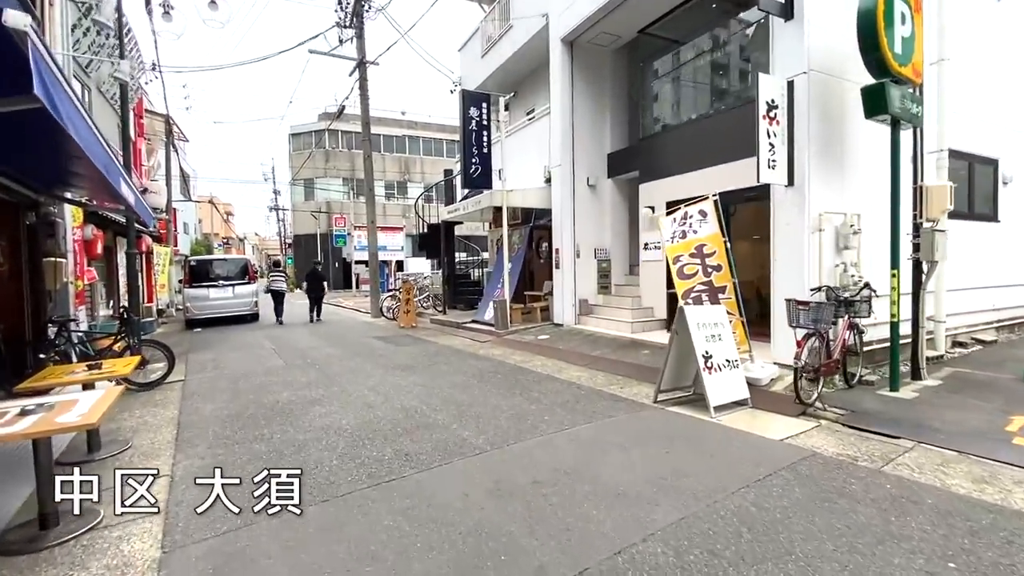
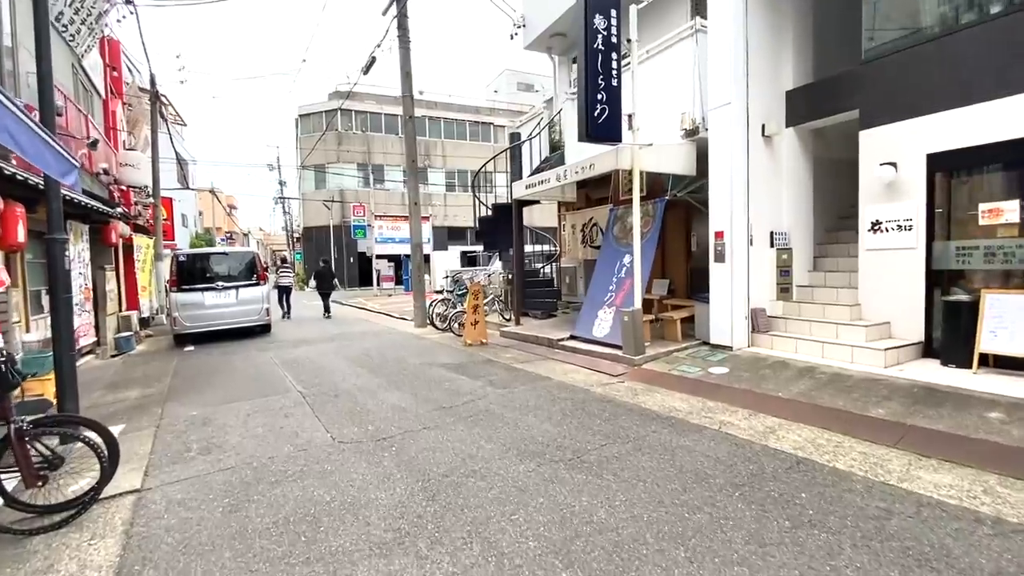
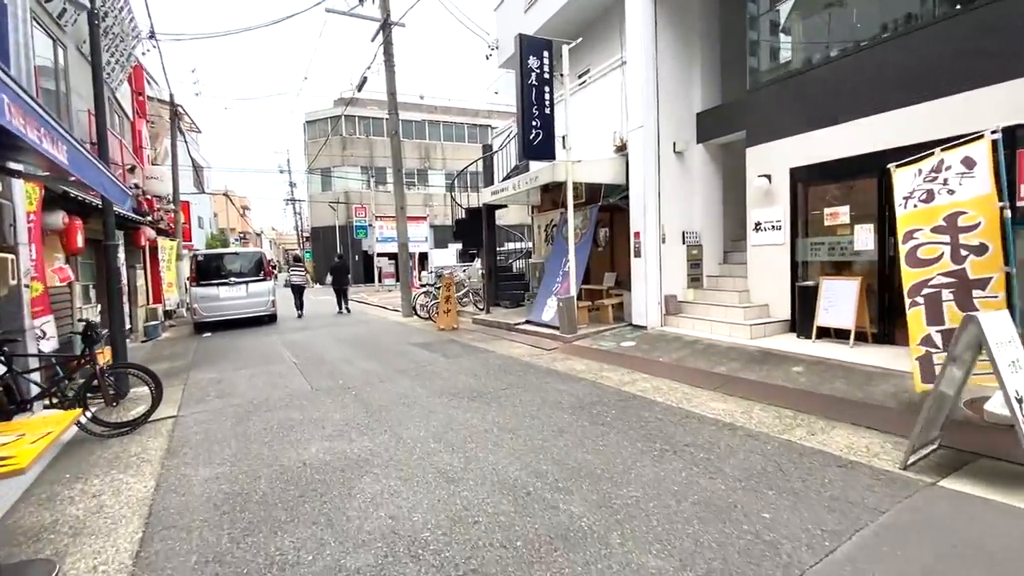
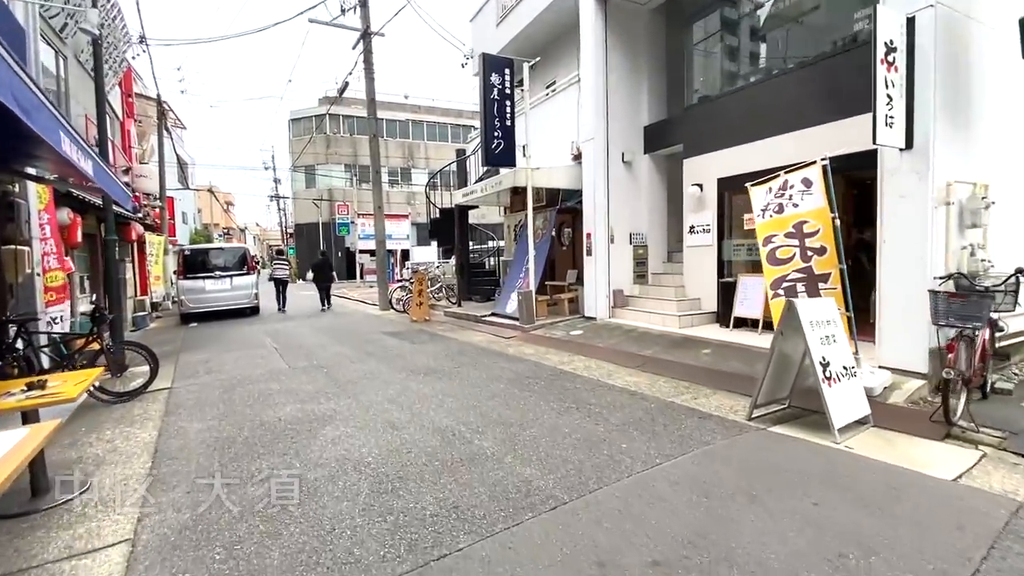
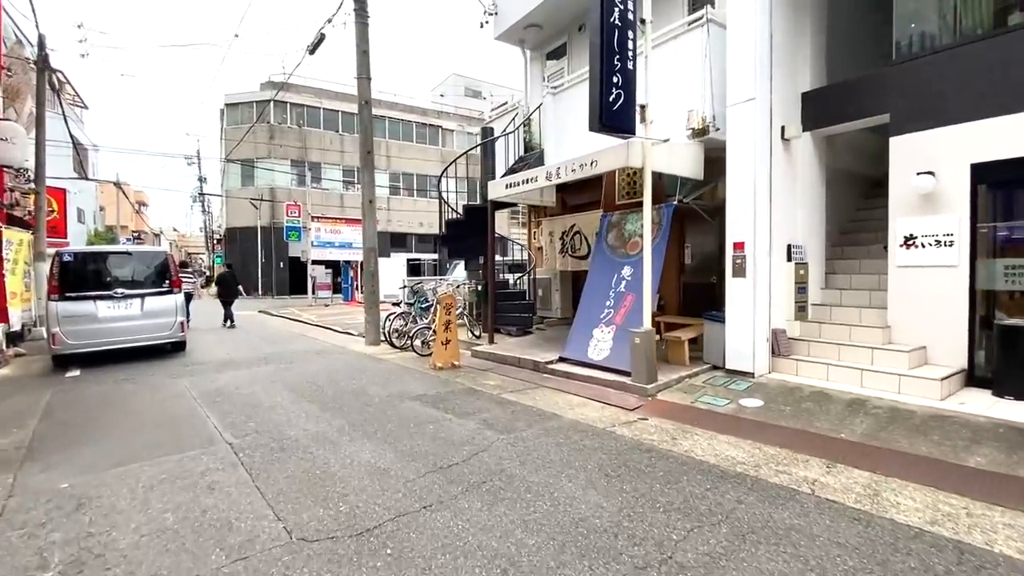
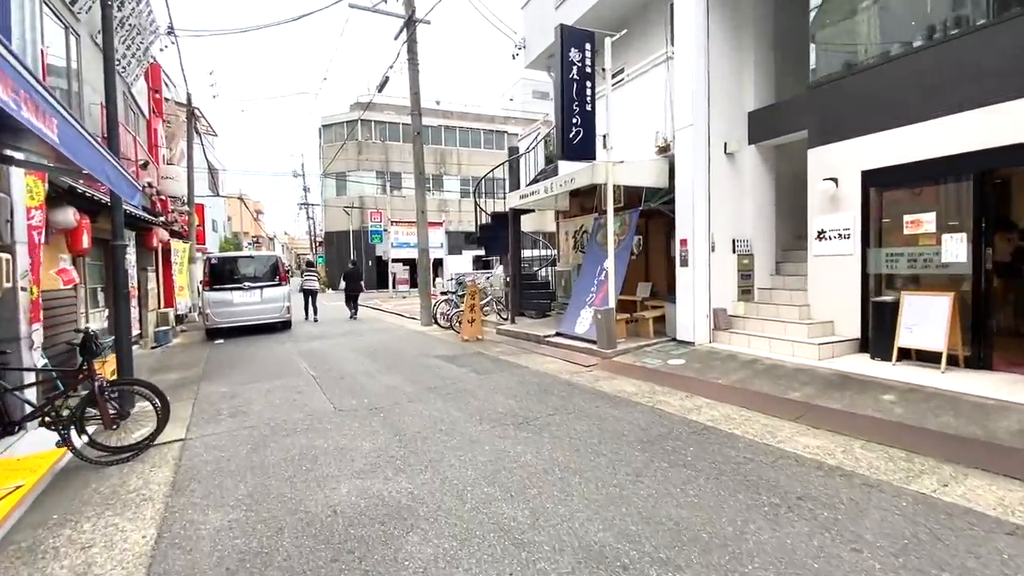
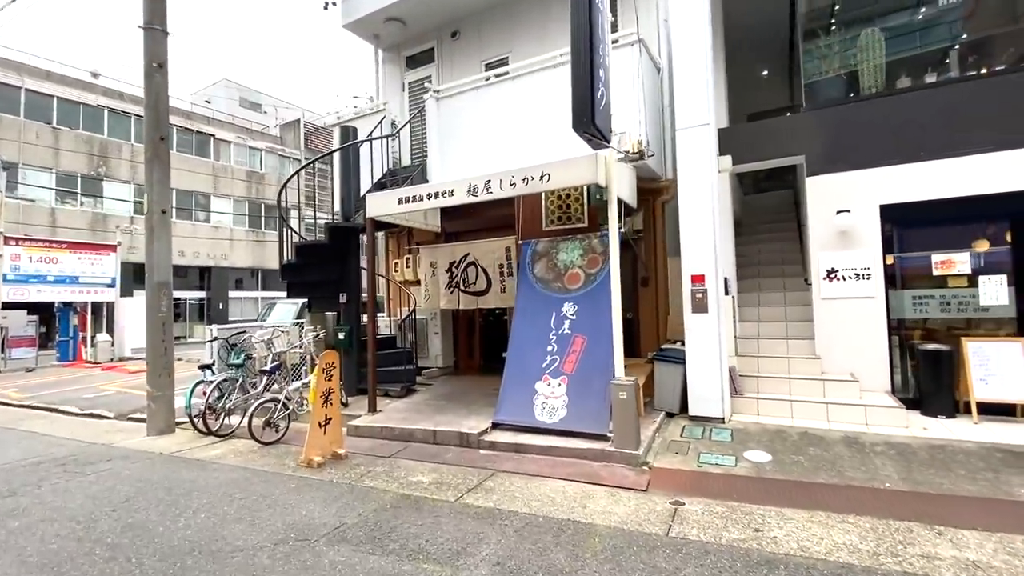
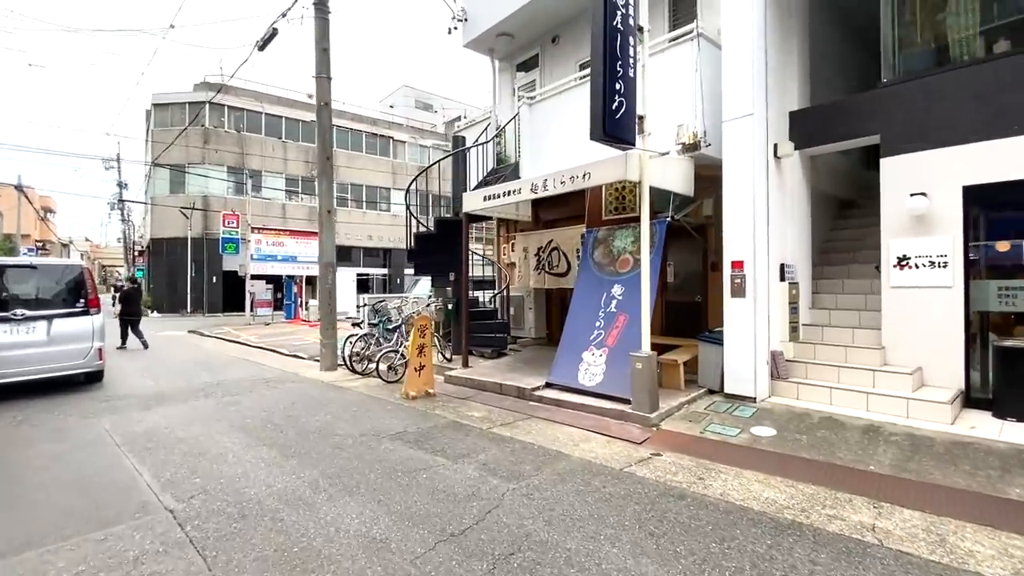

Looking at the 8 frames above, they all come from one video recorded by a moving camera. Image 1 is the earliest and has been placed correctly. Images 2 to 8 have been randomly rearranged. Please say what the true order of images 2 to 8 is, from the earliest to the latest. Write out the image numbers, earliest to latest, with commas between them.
4, 3, 6, 2, 5, 8, 7
